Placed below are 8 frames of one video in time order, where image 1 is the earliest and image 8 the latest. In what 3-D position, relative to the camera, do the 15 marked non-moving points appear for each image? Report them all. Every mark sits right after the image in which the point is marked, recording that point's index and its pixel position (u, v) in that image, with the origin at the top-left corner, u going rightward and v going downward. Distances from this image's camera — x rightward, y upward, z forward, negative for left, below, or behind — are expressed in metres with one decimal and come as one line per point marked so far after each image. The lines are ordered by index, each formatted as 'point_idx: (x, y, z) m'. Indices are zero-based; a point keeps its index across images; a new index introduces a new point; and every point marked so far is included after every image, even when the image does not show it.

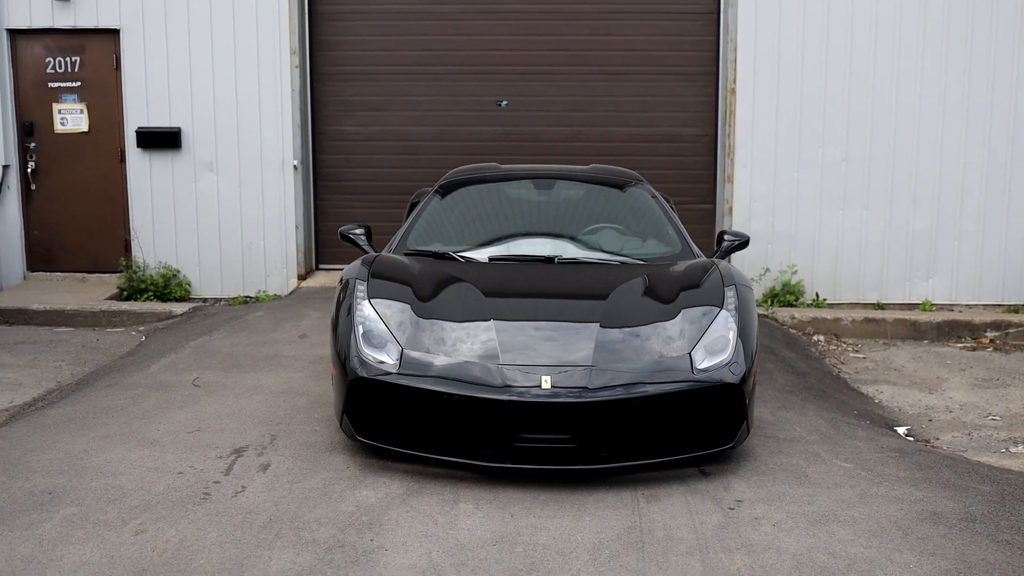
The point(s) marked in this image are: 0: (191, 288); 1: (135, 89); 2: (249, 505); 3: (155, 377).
0: (-2.8, 0.0, +9.0) m
1: (-3.3, +1.7, +8.9) m
2: (-1.0, -0.8, +3.8) m
3: (-2.1, -0.5, +6.0) m
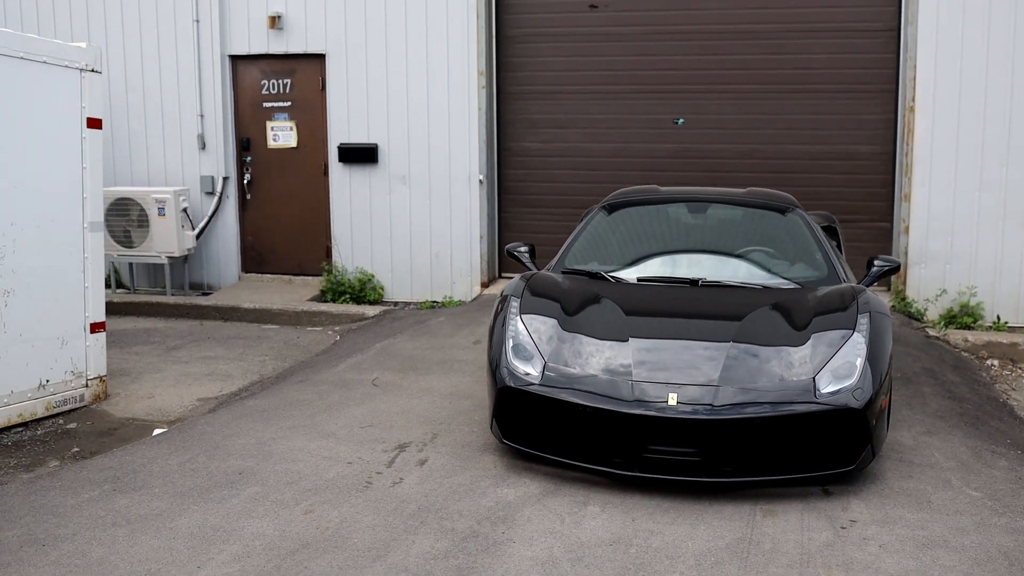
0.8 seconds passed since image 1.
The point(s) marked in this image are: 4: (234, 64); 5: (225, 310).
0: (-1.2, 0.0, +9.7) m
1: (-1.7, +1.7, +9.7) m
2: (-0.5, -0.9, +4.3) m
3: (-1.1, -0.6, +6.6) m
4: (-2.7, +2.2, +10.0) m
5: (-2.6, -0.2, +9.4) m
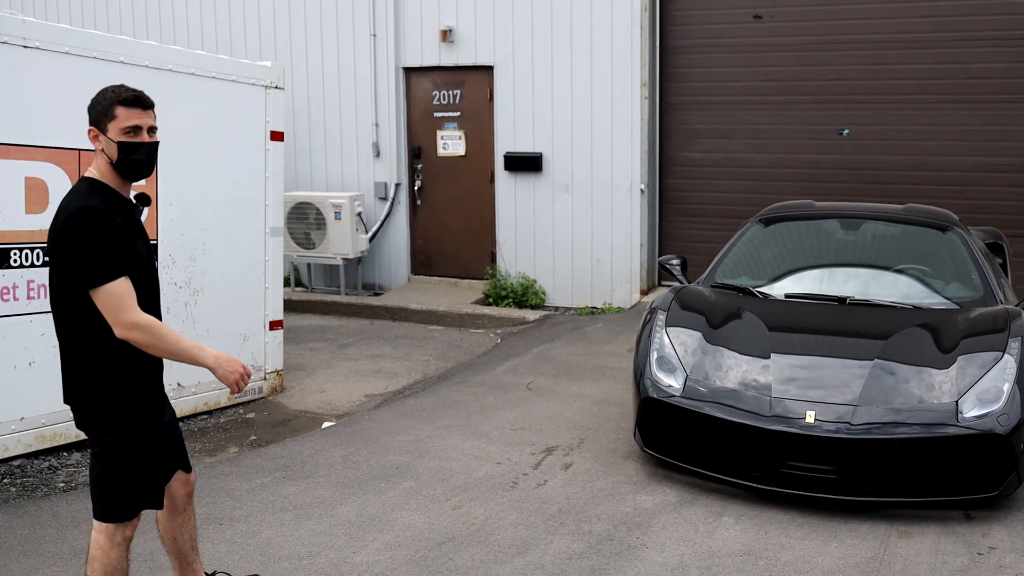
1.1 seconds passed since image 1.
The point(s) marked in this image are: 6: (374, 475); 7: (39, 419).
0: (+0.3, -0.1, +10.0) m
1: (-0.1, +1.7, +10.0) m
2: (+0.2, -0.9, +4.5) m
3: (-0.1, -0.6, +6.9) m
4: (-1.1, +2.2, +10.5) m
5: (-1.1, -0.2, +9.9) m
6: (-0.6, -0.9, +4.8) m
7: (-2.6, -0.7, +5.5) m
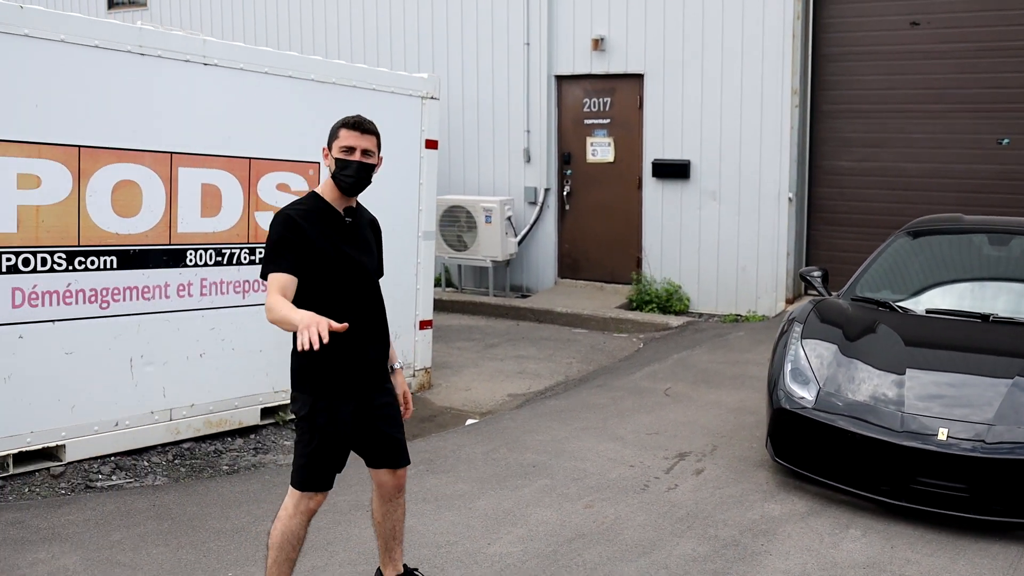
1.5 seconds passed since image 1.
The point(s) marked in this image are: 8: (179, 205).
0: (+1.8, -0.1, +10.0) m
1: (+1.4, +1.6, +10.1) m
2: (+0.7, -1.0, +4.6) m
3: (+0.9, -0.7, +7.0) m
4: (+0.5, +2.2, +10.7) m
5: (+0.3, -0.2, +10.1) m
6: (0.0, -0.9, +5.0) m
7: (-1.8, -0.7, +6.1) m
8: (-1.9, +0.5, +5.8) m
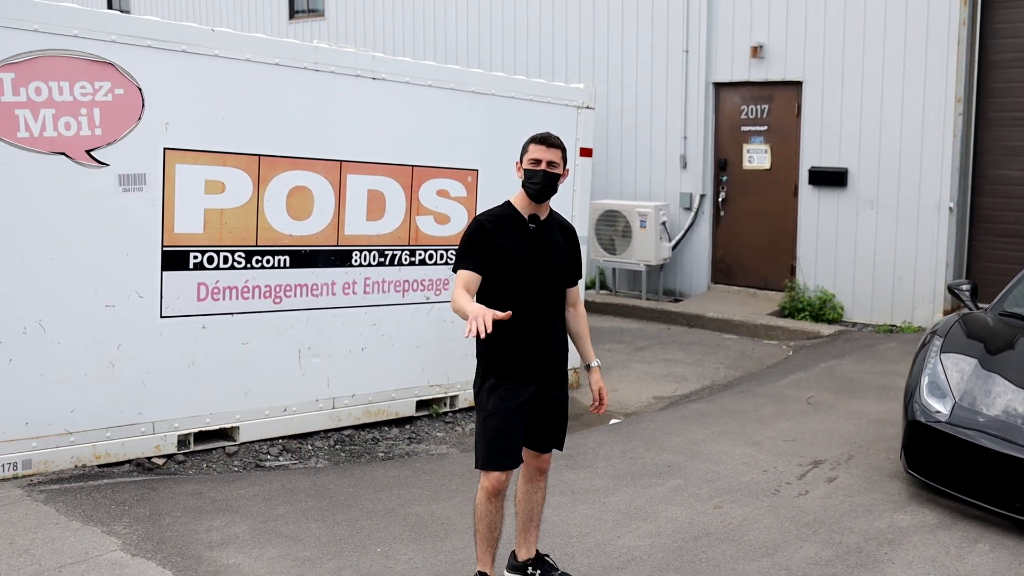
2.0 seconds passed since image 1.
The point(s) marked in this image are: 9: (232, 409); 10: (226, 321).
0: (+3.2, -0.2, +9.9) m
1: (+3.0, +1.5, +10.0) m
2: (+1.4, -1.0, +4.7) m
3: (+1.9, -0.7, +7.1) m
4: (+2.2, +2.1, +10.8) m
5: (+1.8, -0.3, +10.2) m
6: (+0.7, -0.9, +5.2) m
7: (-0.9, -0.7, +6.5) m
8: (-1.0, +0.5, +6.3) m
9: (-1.6, -0.7, +5.9) m
10: (-1.6, -0.2, +5.8) m
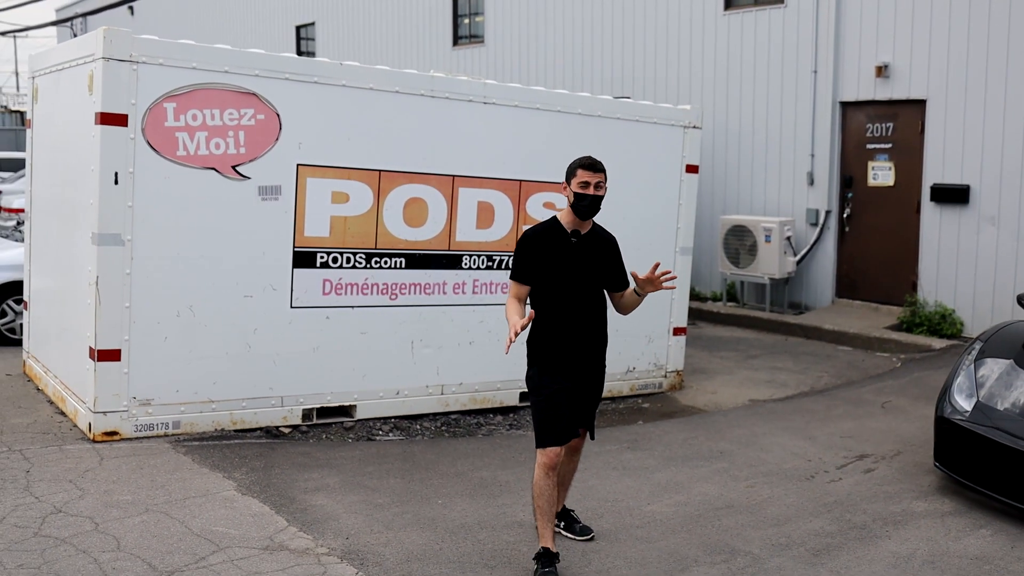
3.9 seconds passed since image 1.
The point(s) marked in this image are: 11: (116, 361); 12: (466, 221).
0: (+4.4, -0.4, +9.9) m
1: (+4.2, +1.4, +10.1) m
2: (+1.6, -1.0, +5.1) m
3: (+2.6, -0.8, +7.4) m
4: (+3.6, +1.9, +11.0) m
5: (+3.1, -0.4, +10.5) m
6: (+1.1, -0.9, +5.8) m
7: (-0.3, -0.7, +7.4) m
8: (-0.4, +0.5, +7.2) m
9: (-1.1, -0.7, +6.9) m
10: (-1.1, -0.2, +6.8) m
11: (-2.3, -0.4, +6.0) m
12: (-0.3, +0.5, +7.2) m
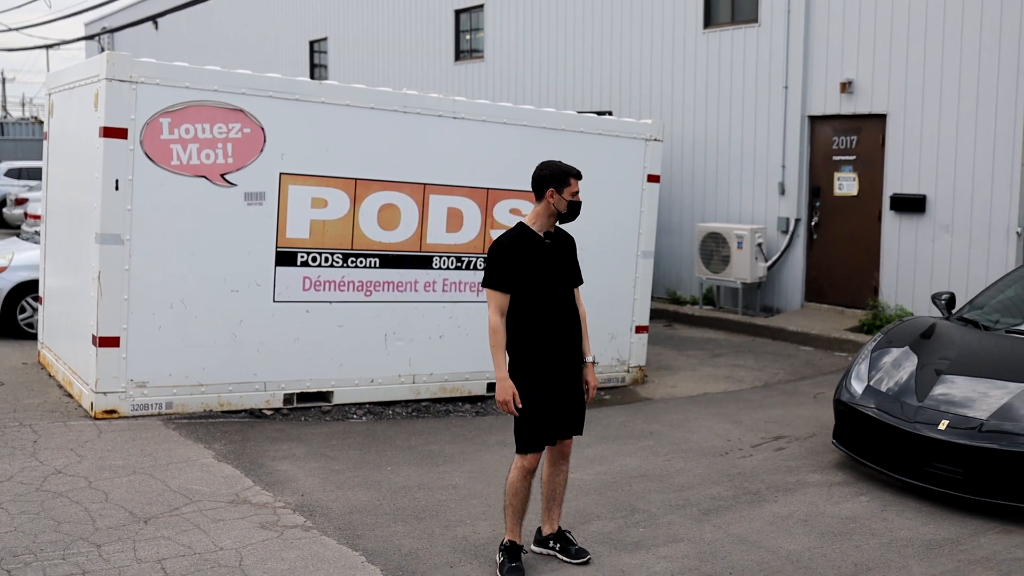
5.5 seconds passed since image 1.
0: (+4.2, -0.4, +10.4) m
1: (+4.0, +1.3, +10.7) m
2: (+1.3, -1.0, +5.7) m
3: (+2.3, -0.8, +8.0) m
4: (+3.4, +1.9, +11.6) m
5: (+2.9, -0.5, +11.1) m
6: (+0.8, -0.9, +6.4) m
7: (-0.5, -0.7, +8.0) m
8: (-0.6, +0.5, +7.9) m
9: (-1.4, -0.7, +7.6) m
10: (-1.4, -0.1, +7.5) m
11: (-2.6, -0.4, +6.7) m
12: (-0.6, +0.5, +7.9) m
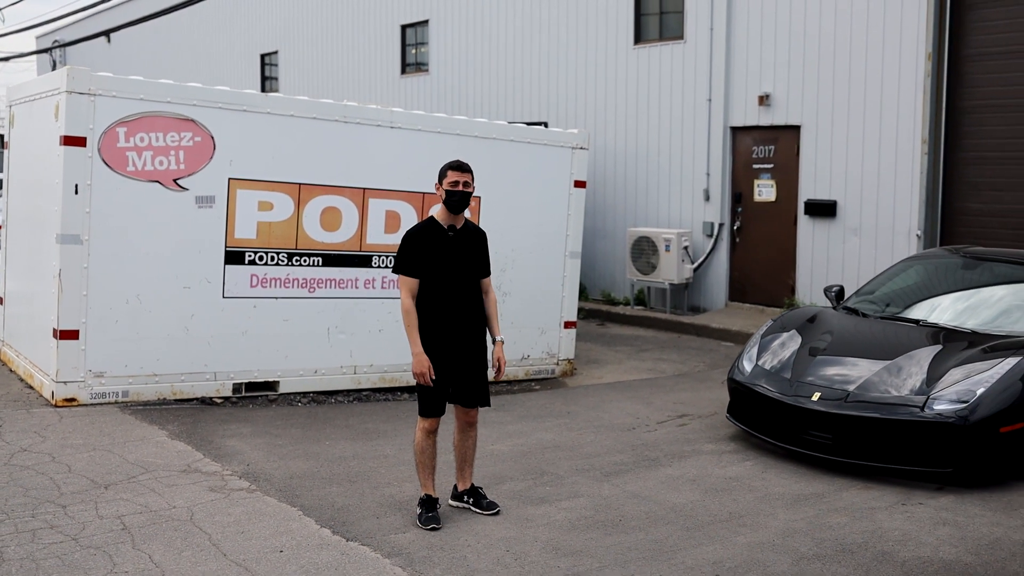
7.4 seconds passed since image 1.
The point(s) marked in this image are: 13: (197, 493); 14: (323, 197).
0: (+3.5, -0.4, +11.3) m
1: (+3.3, +1.3, +11.5) m
2: (+0.8, -0.9, +6.4) m
3: (+1.7, -0.8, +8.7) m
4: (+2.7, +1.9, +12.4) m
5: (+2.2, -0.5, +11.8) m
6: (+0.3, -0.9, +7.1) m
7: (-1.1, -0.7, +8.6) m
8: (-1.2, +0.5, +8.5) m
9: (-1.9, -0.6, +8.1) m
10: (-1.9, -0.1, +8.1) m
11: (-3.1, -0.4, +7.3) m
12: (-1.2, +0.5, +8.5) m
13: (-1.6, -1.0, +5.2) m
14: (-1.5, +0.7, +8.2) m
